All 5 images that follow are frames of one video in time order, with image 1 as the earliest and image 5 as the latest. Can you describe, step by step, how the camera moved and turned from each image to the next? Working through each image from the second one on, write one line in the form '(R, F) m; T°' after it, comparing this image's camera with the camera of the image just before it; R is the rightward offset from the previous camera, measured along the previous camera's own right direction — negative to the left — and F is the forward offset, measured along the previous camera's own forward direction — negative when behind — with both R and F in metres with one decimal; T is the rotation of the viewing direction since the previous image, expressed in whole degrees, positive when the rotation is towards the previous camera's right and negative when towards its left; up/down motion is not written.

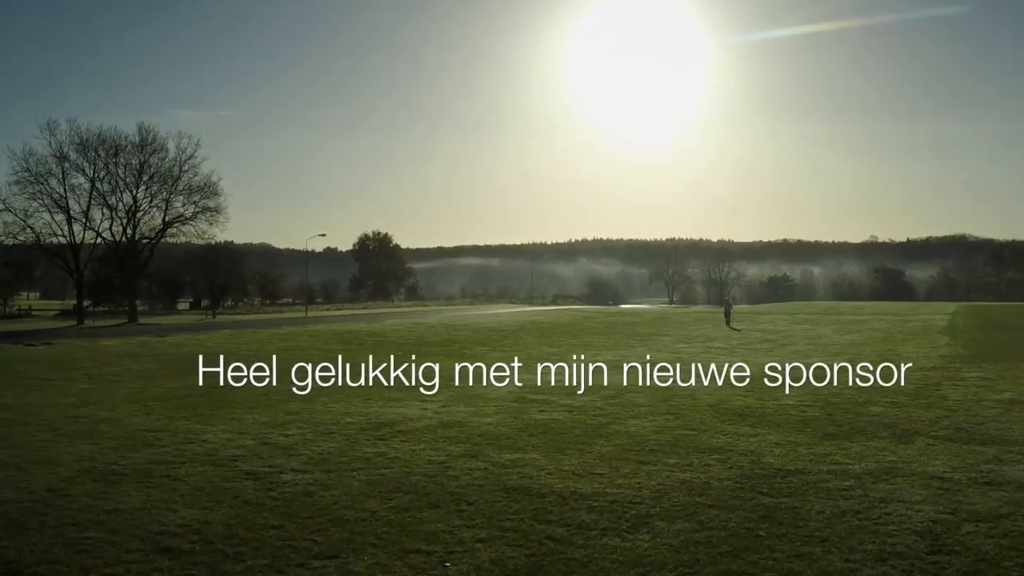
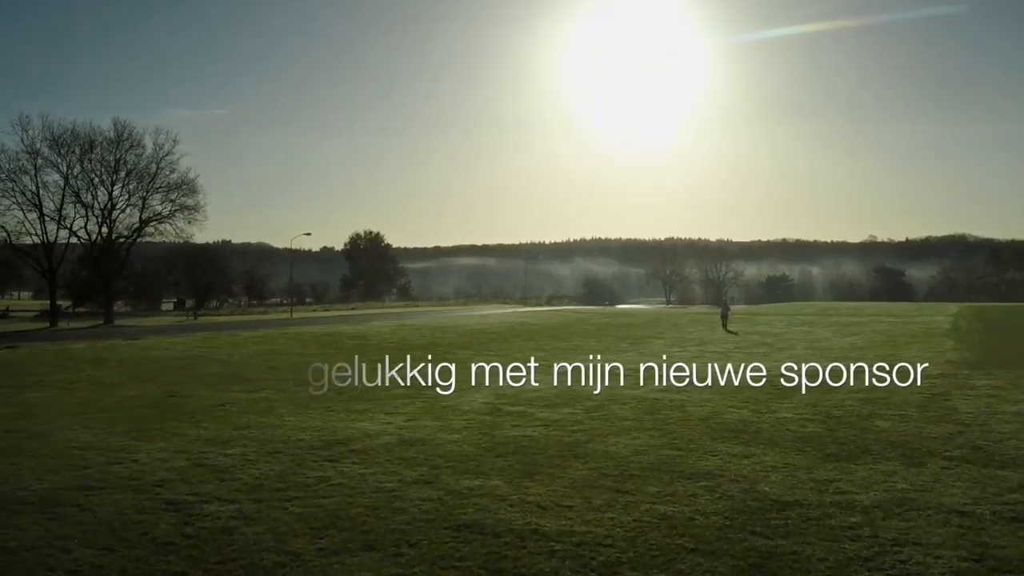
(+0.5, +1.3) m; 0°
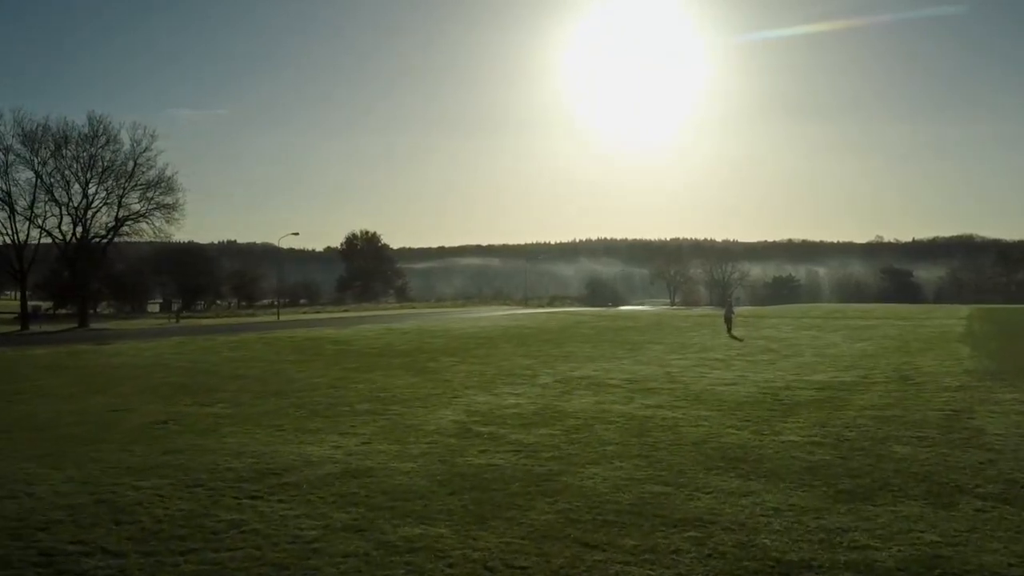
(+0.6, +1.7) m; 0°
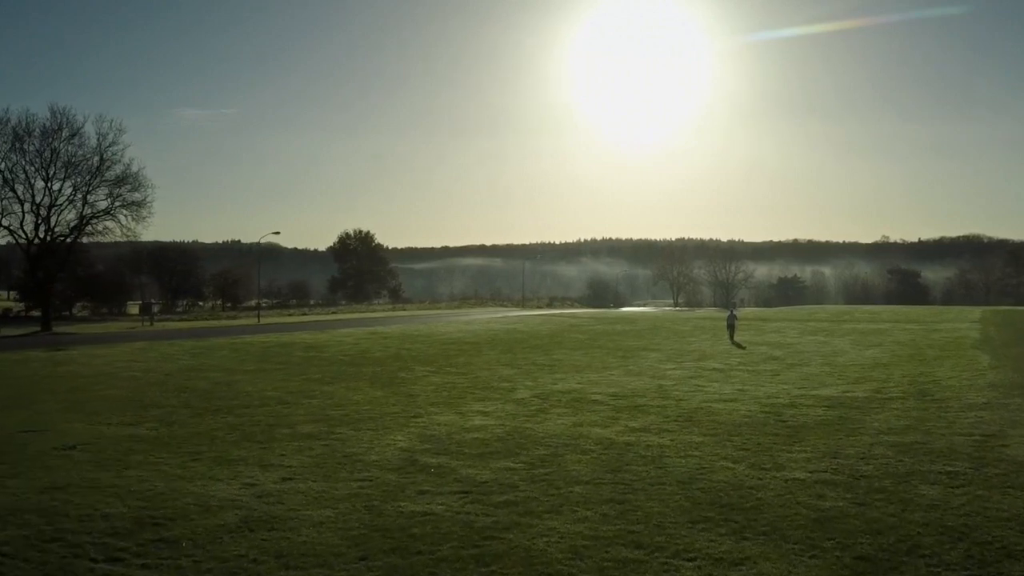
(+0.7, +2.1) m; 0°
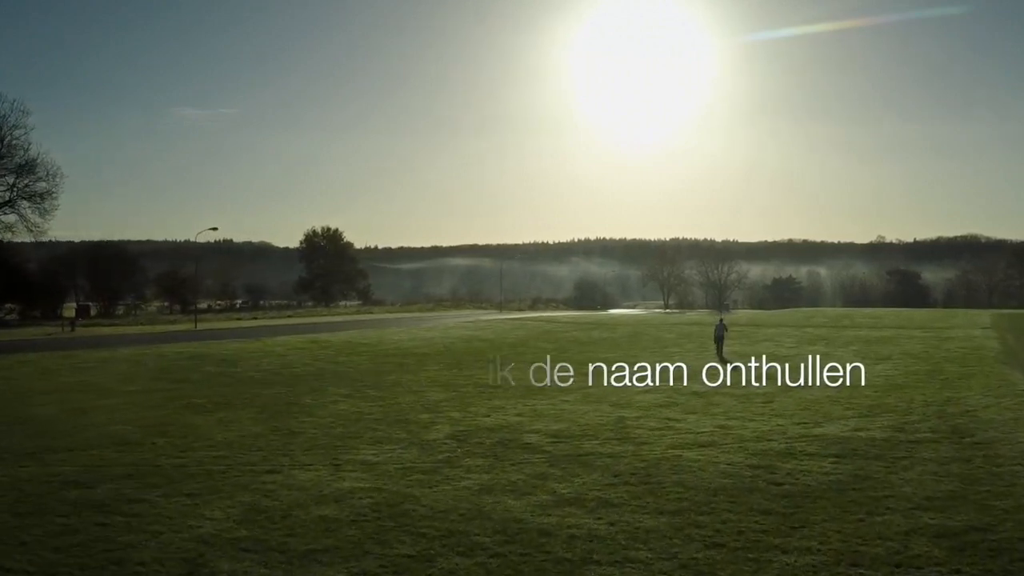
(+1.5, +4.2) m; 0°
